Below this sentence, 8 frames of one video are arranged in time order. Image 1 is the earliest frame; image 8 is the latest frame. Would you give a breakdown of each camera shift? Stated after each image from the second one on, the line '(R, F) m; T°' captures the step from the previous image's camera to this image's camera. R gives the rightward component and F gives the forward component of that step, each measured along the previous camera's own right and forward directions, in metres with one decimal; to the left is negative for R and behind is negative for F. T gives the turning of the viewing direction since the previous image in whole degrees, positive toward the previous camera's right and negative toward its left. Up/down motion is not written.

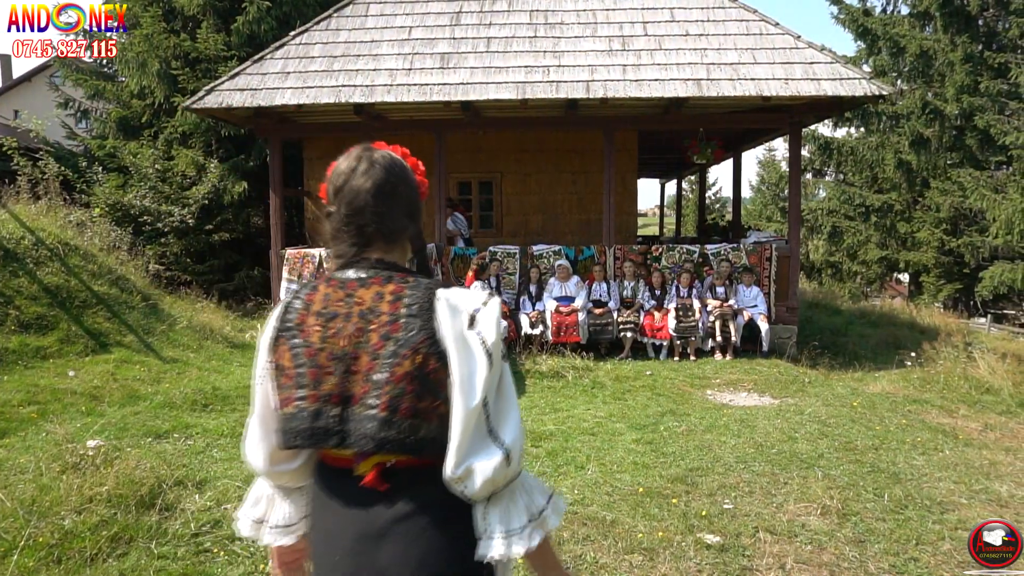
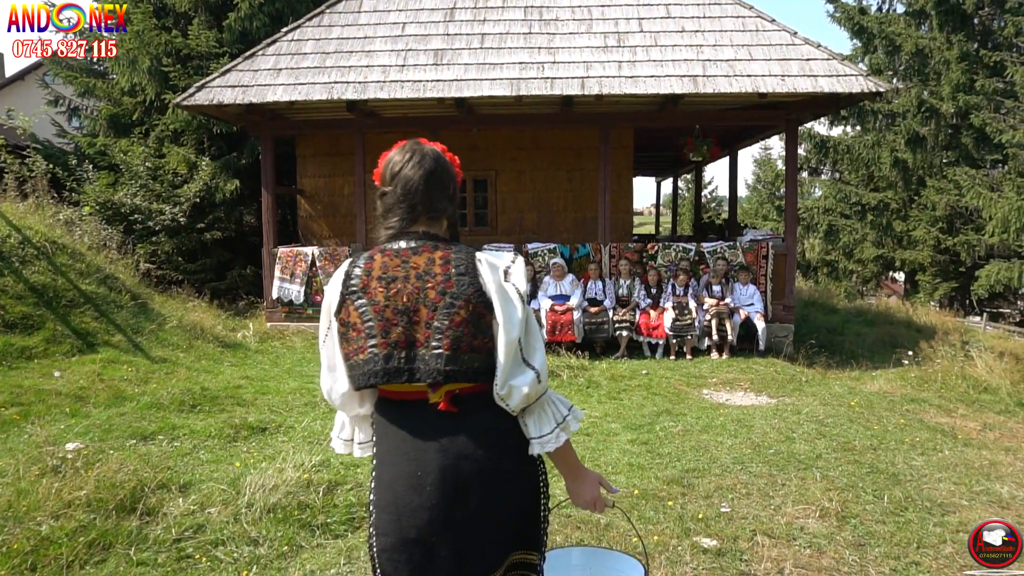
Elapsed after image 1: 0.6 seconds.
(0.0, +0.1) m; 0°
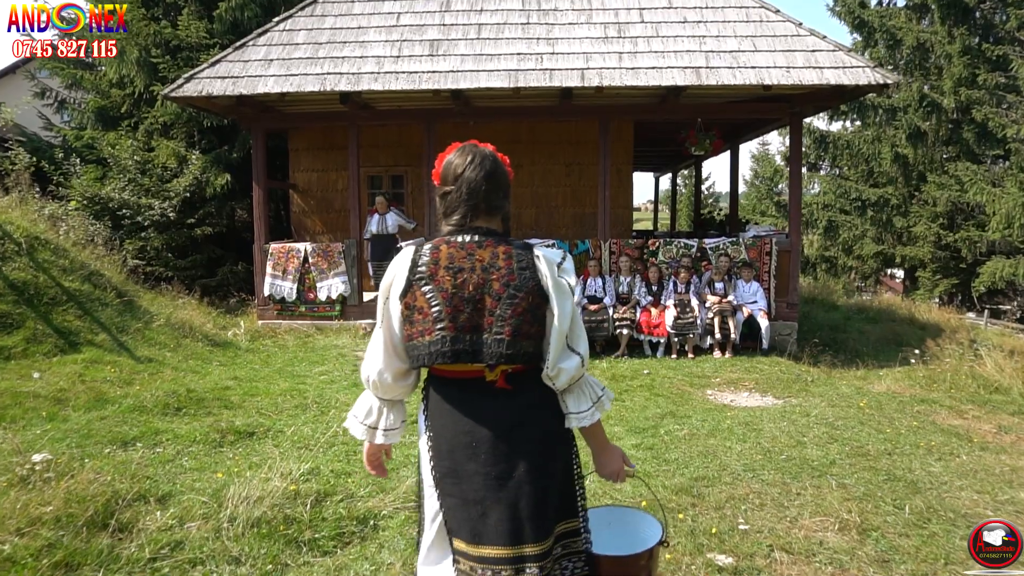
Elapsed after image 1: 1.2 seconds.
(0.0, +0.2) m; 0°
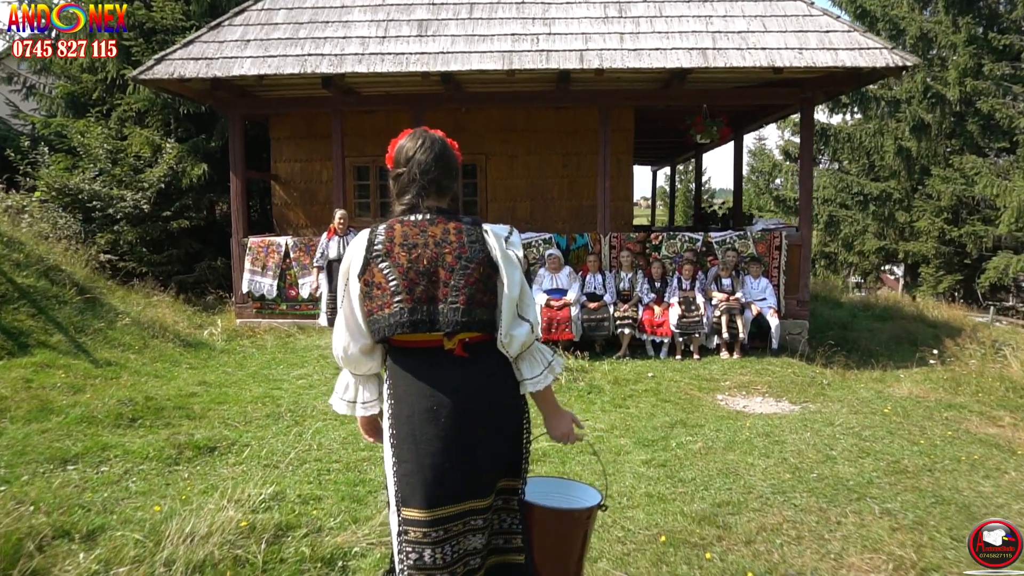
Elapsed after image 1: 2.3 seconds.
(0.0, +0.5) m; +1°
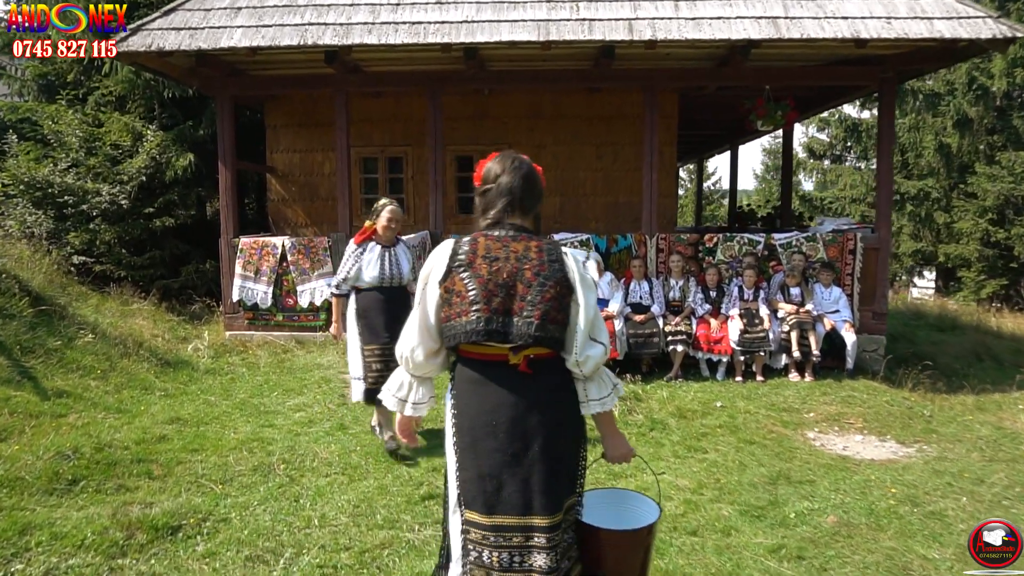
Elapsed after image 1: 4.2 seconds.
(-0.3, +1.2) m; 0°
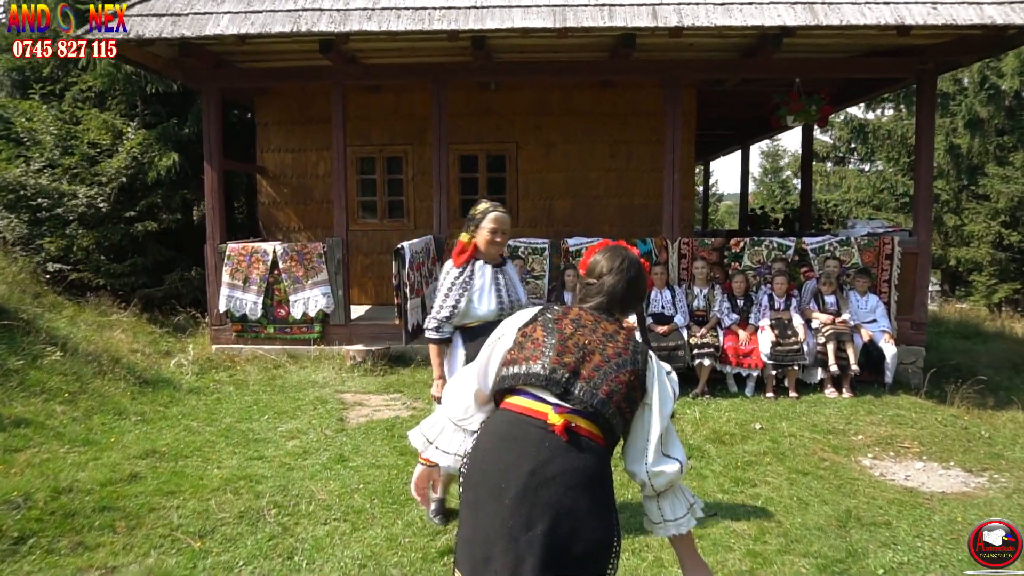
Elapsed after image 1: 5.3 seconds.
(-0.2, +0.6) m; +1°
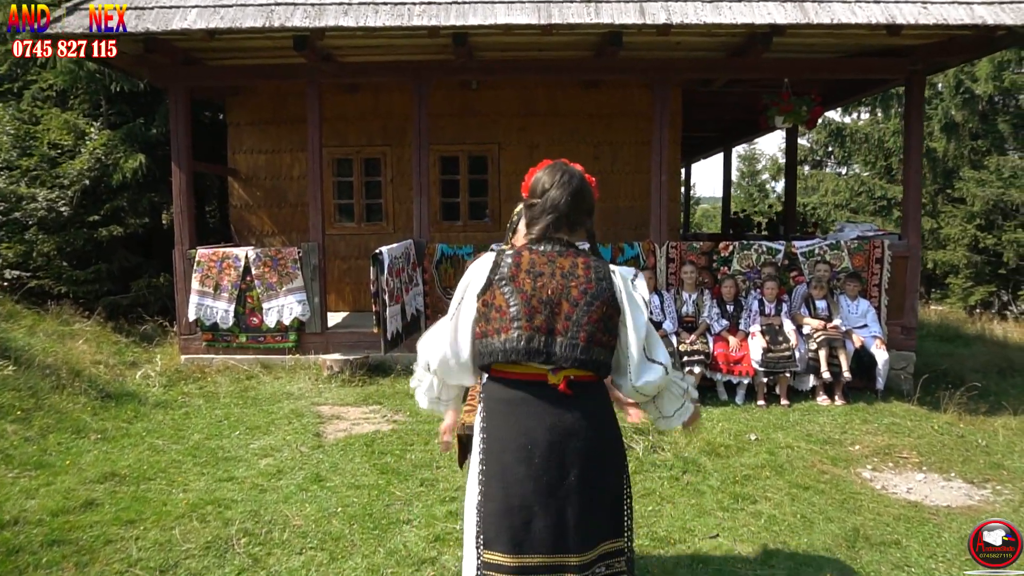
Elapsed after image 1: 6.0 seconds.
(-0.1, +0.2) m; +2°
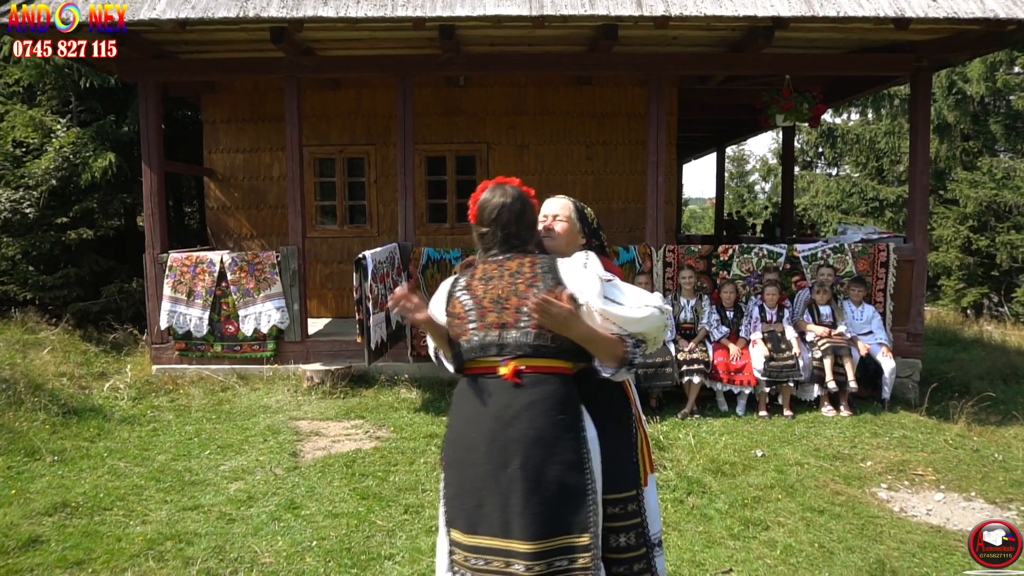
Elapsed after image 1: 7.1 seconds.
(0.0, +0.3) m; +1°
